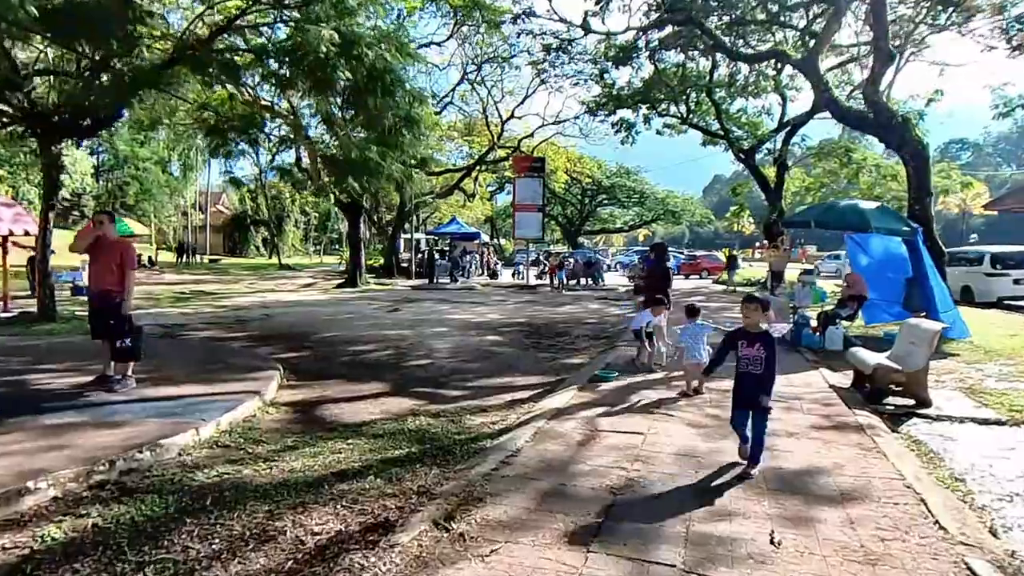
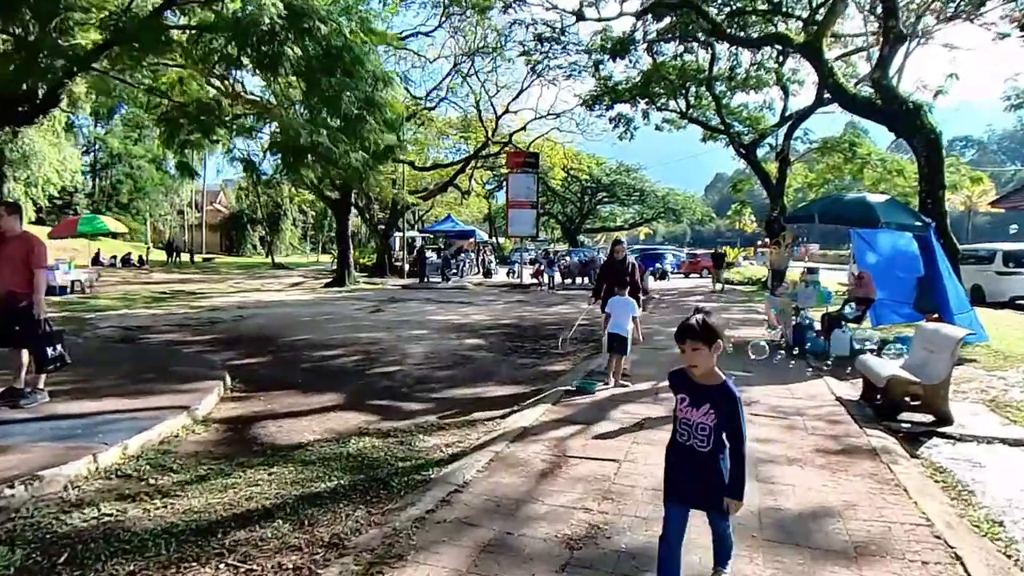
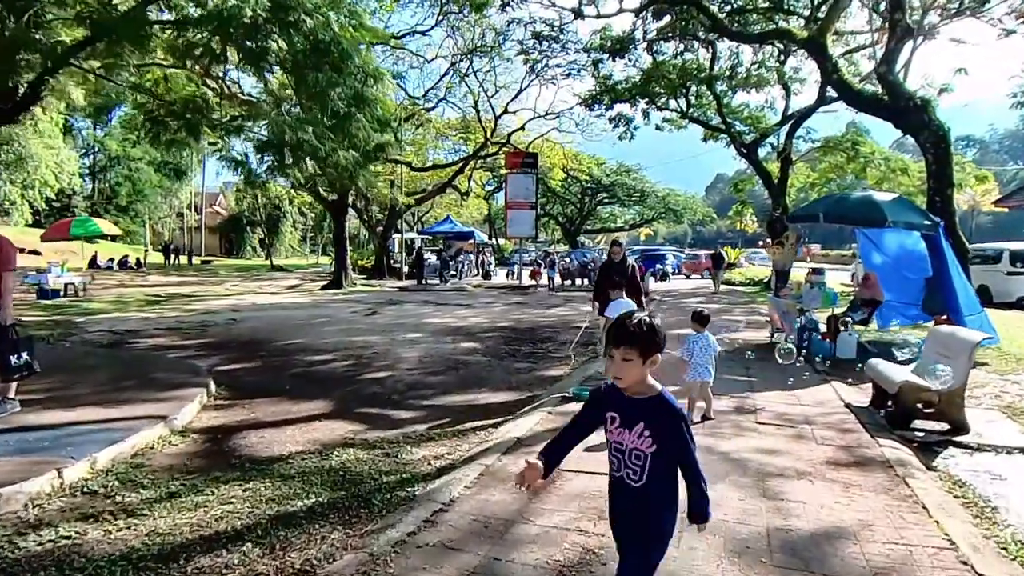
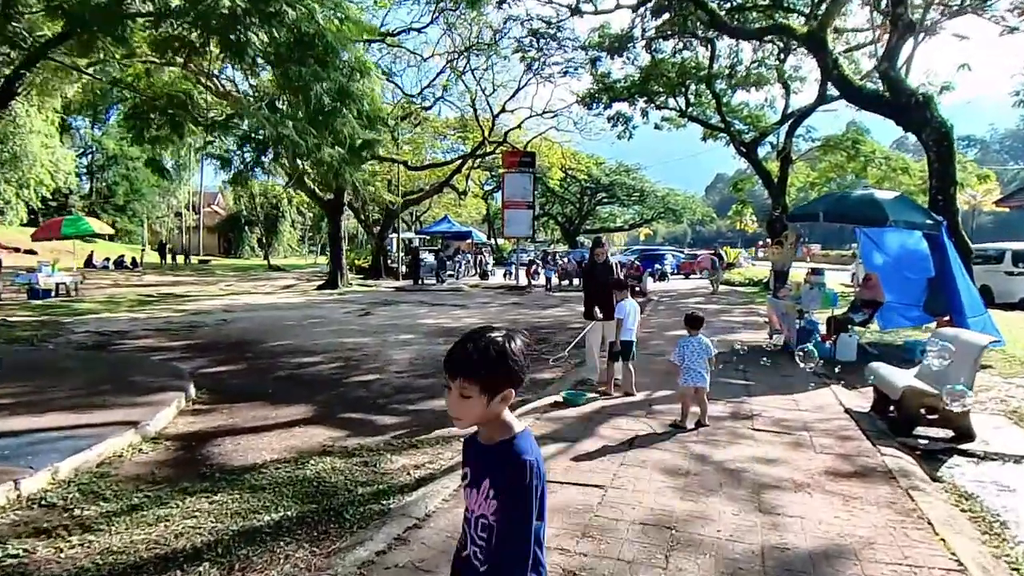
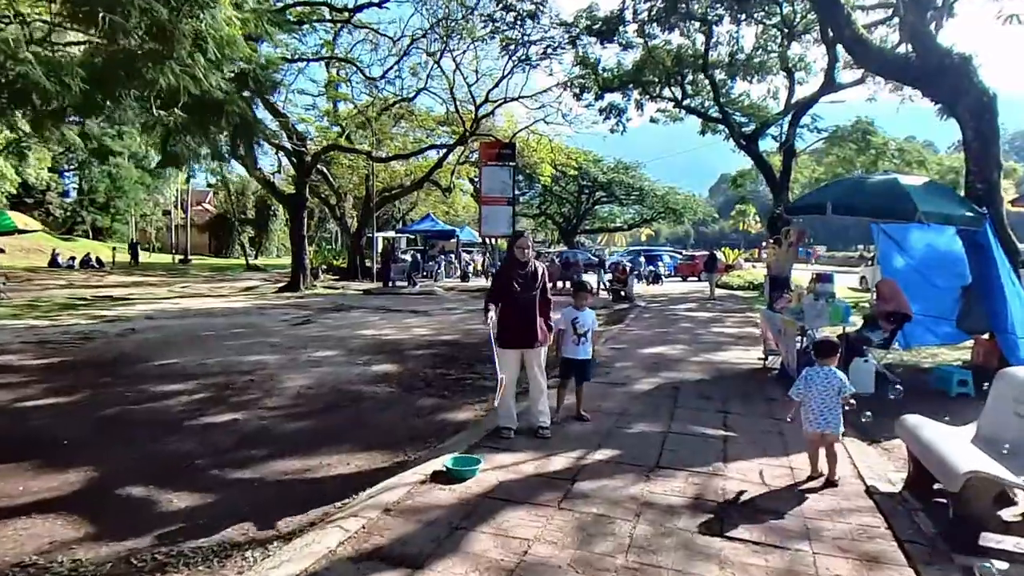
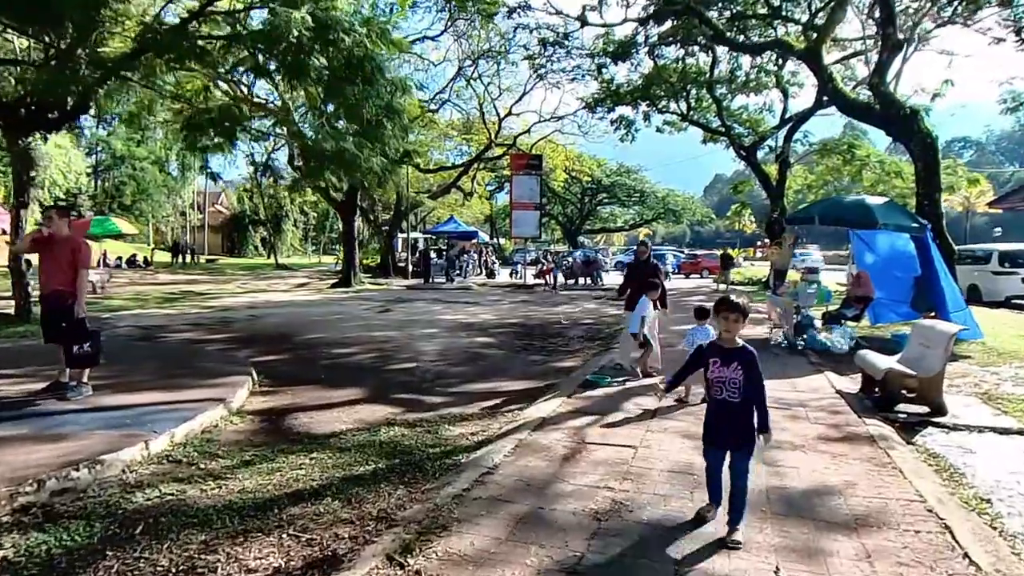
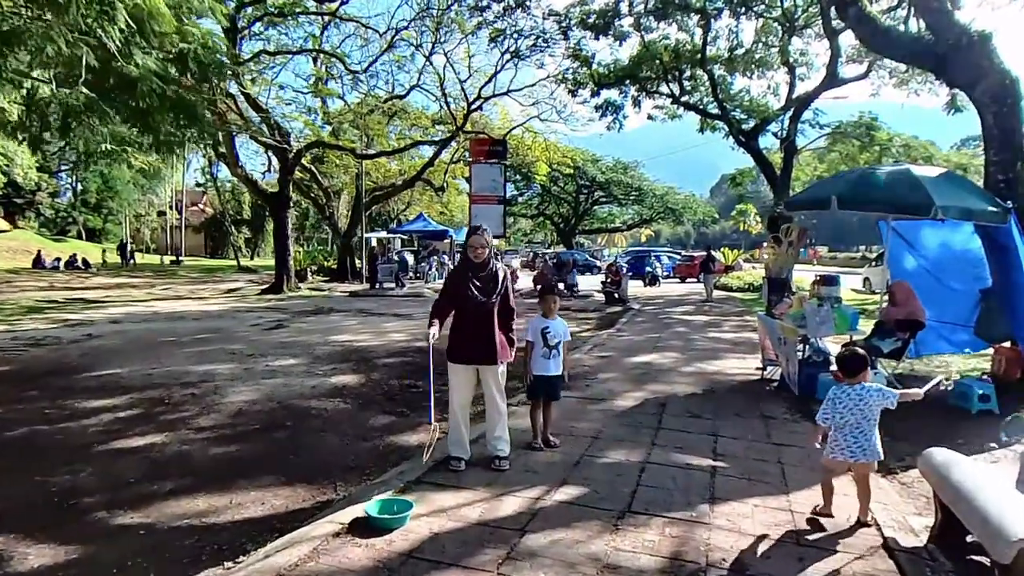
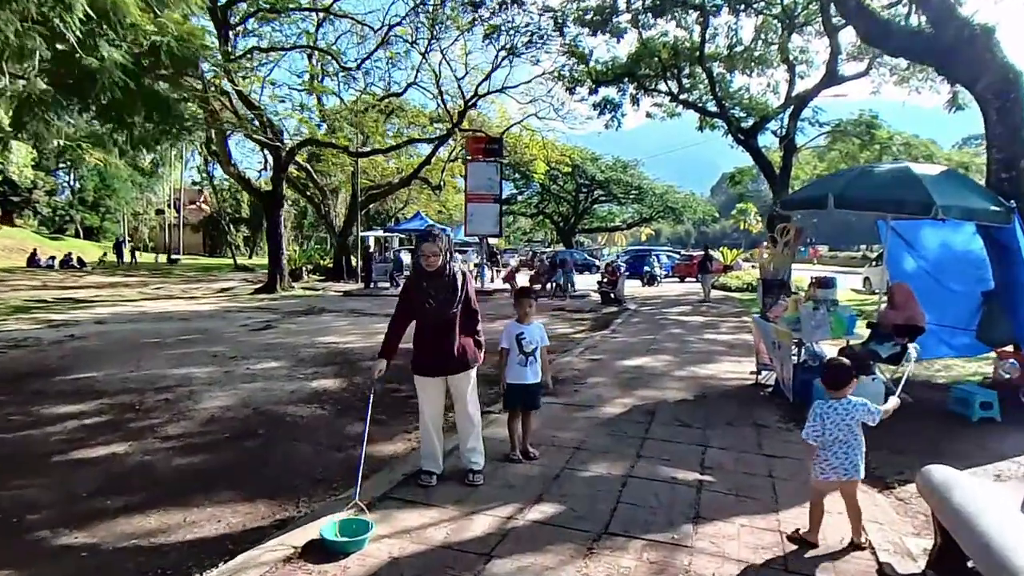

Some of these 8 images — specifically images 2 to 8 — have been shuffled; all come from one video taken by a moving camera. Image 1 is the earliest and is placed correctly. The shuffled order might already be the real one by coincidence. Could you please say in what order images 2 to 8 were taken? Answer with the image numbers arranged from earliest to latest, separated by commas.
6, 2, 3, 4, 5, 7, 8
